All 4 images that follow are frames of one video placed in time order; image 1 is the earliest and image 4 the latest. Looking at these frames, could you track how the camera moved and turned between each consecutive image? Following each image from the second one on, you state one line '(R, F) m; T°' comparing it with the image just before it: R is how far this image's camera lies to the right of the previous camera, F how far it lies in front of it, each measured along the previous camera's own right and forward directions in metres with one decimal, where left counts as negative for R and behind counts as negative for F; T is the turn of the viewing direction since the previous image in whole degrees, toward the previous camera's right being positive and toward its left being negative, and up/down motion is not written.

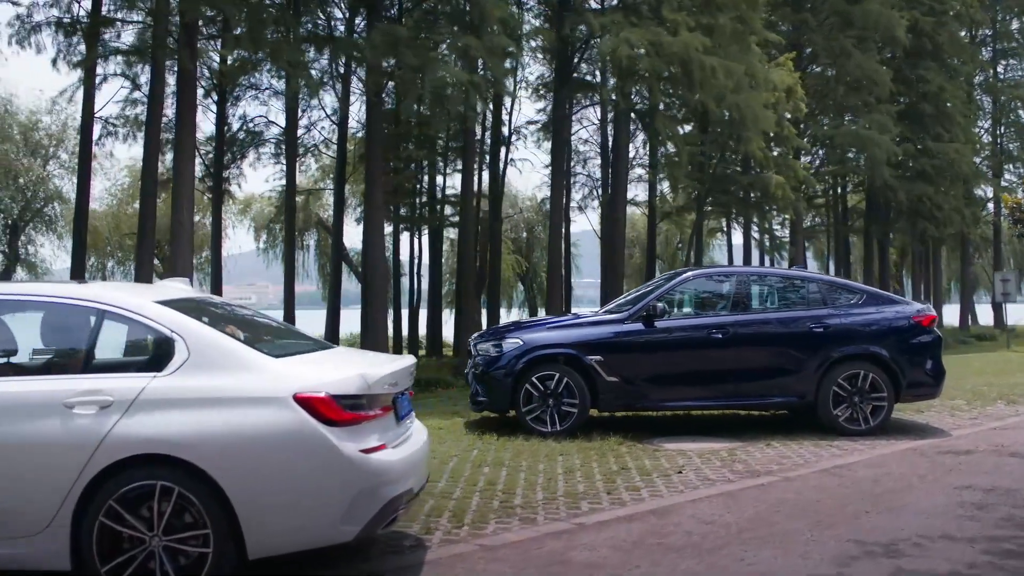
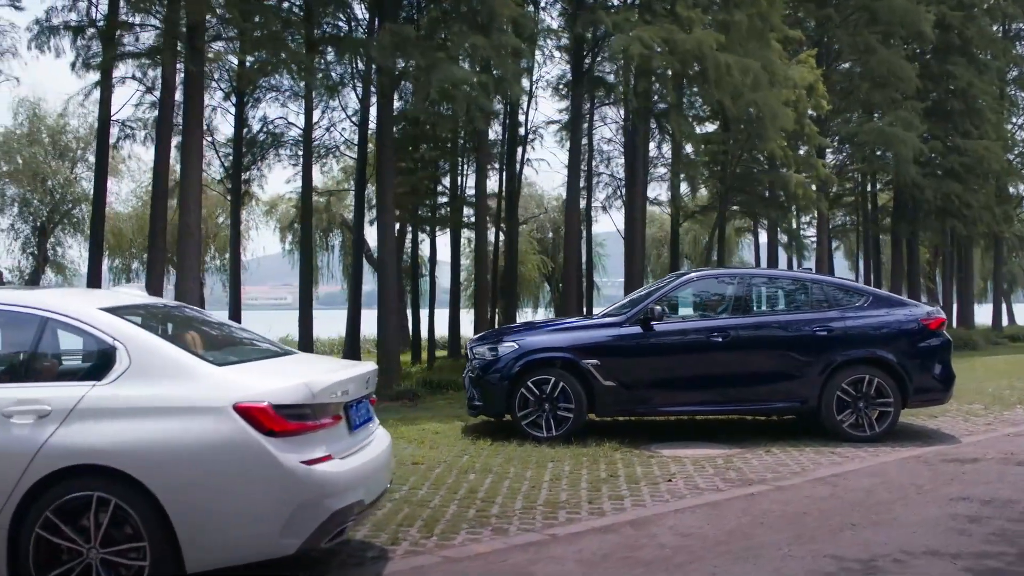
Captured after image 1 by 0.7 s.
(+0.3, +0.1) m; -2°
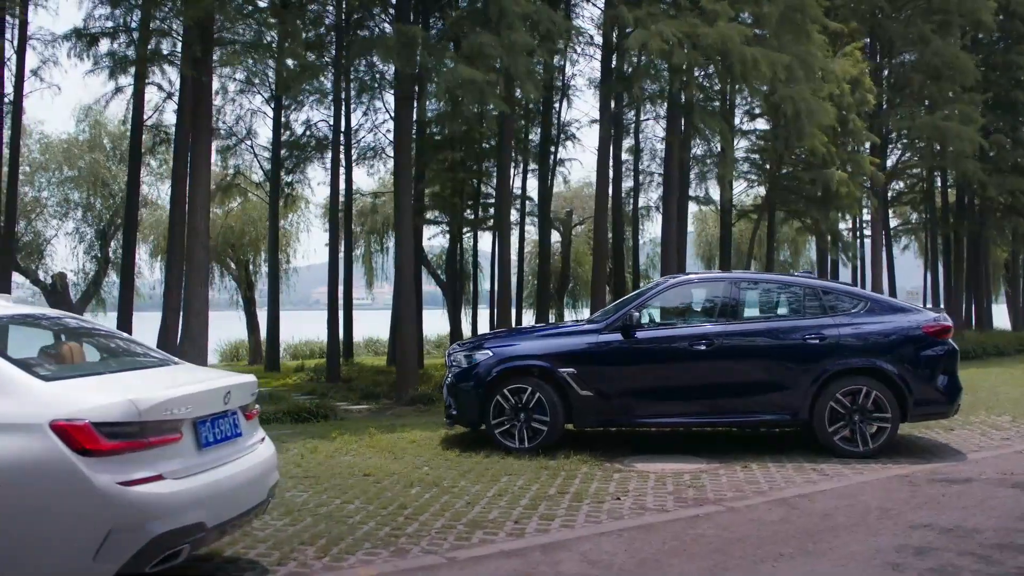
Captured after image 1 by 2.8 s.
(+0.9, +0.3) m; -4°
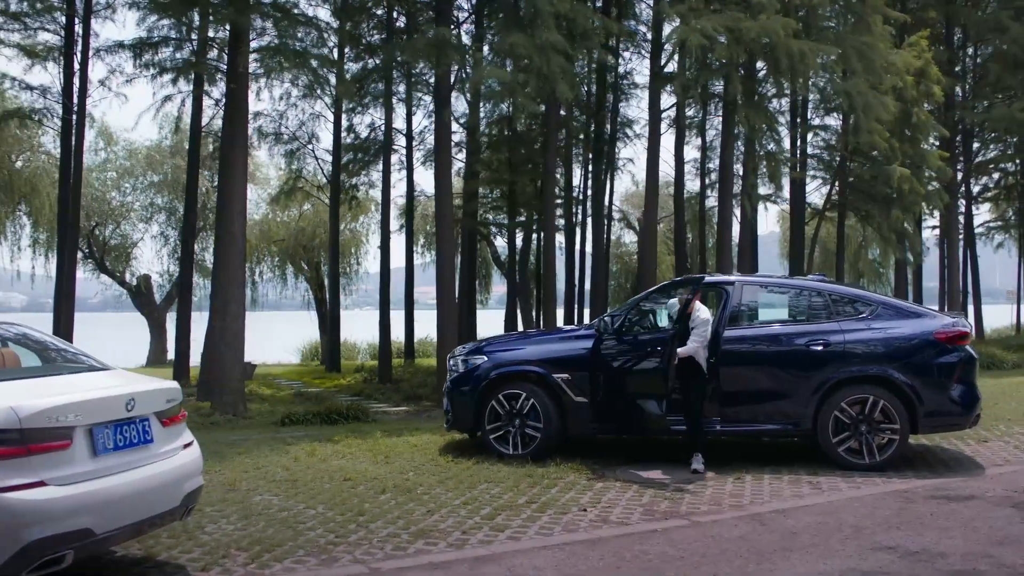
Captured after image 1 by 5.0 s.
(+0.8, +0.2) m; -6°
